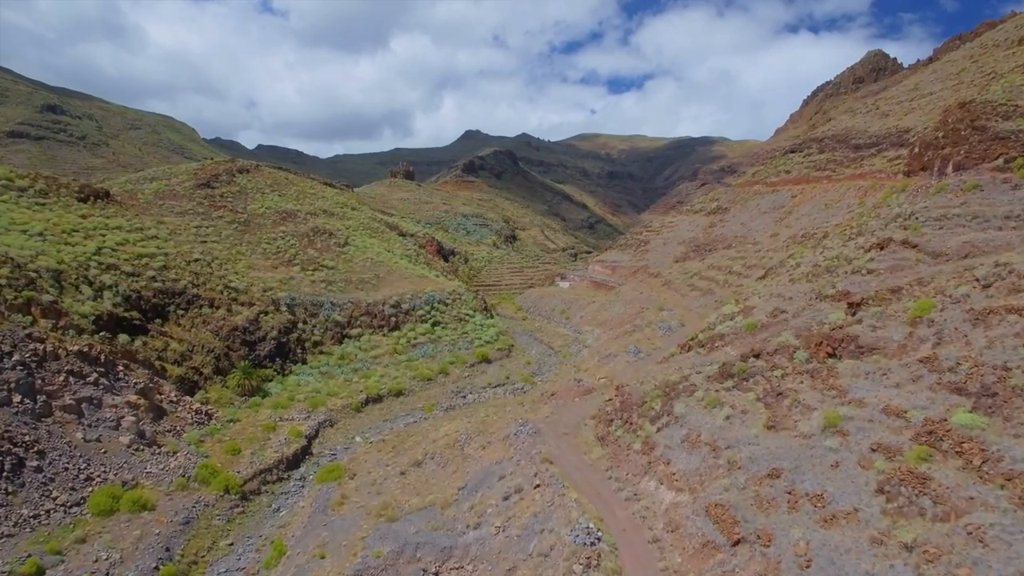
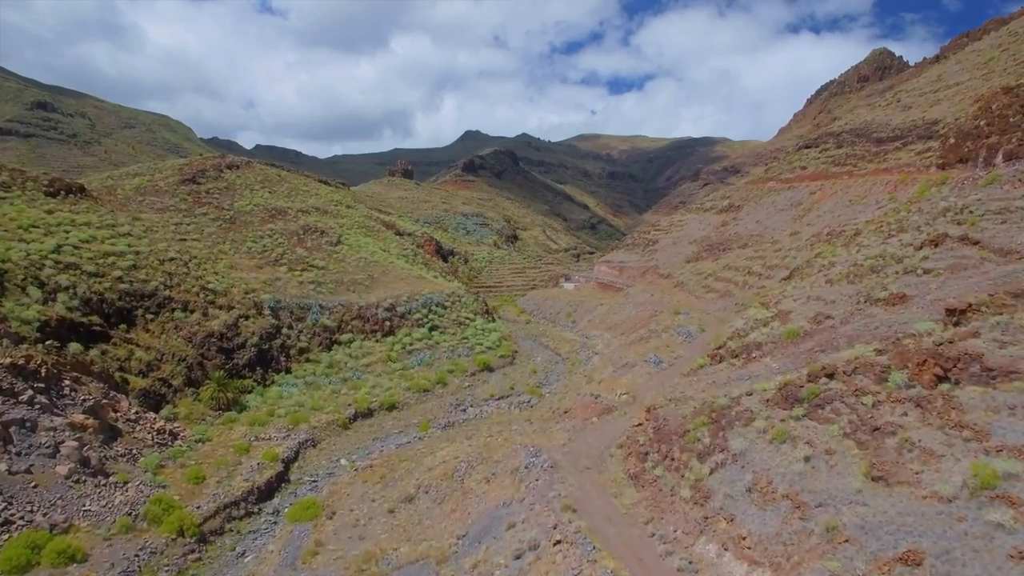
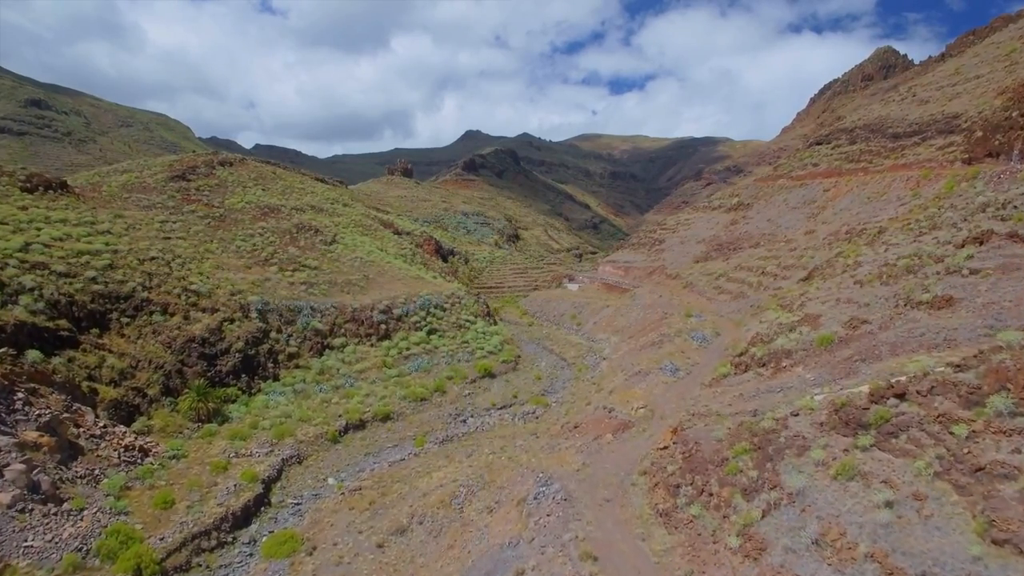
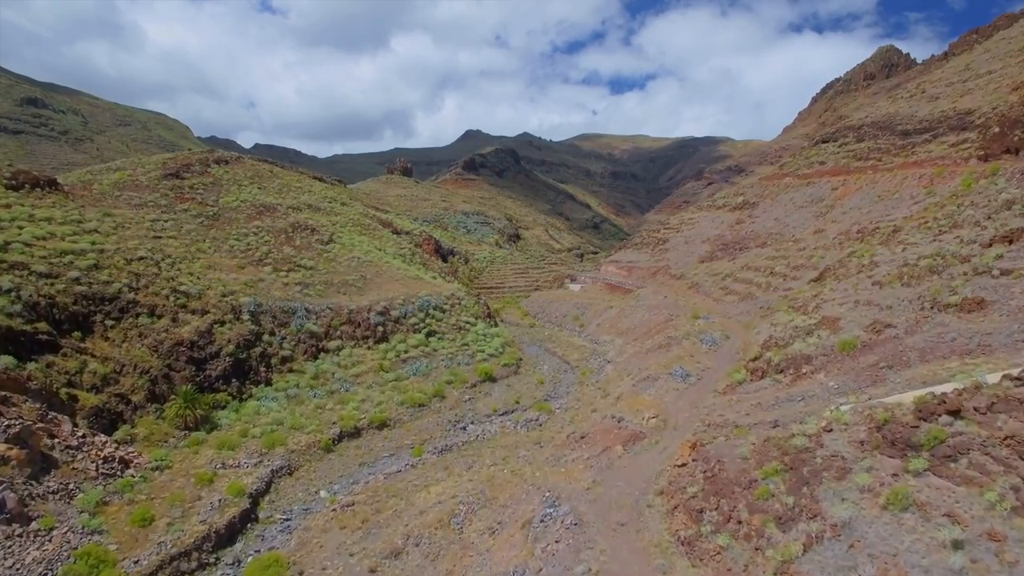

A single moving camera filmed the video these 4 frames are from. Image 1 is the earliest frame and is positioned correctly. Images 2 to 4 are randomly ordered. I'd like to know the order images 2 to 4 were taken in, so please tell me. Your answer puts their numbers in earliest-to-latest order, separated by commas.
2, 3, 4
